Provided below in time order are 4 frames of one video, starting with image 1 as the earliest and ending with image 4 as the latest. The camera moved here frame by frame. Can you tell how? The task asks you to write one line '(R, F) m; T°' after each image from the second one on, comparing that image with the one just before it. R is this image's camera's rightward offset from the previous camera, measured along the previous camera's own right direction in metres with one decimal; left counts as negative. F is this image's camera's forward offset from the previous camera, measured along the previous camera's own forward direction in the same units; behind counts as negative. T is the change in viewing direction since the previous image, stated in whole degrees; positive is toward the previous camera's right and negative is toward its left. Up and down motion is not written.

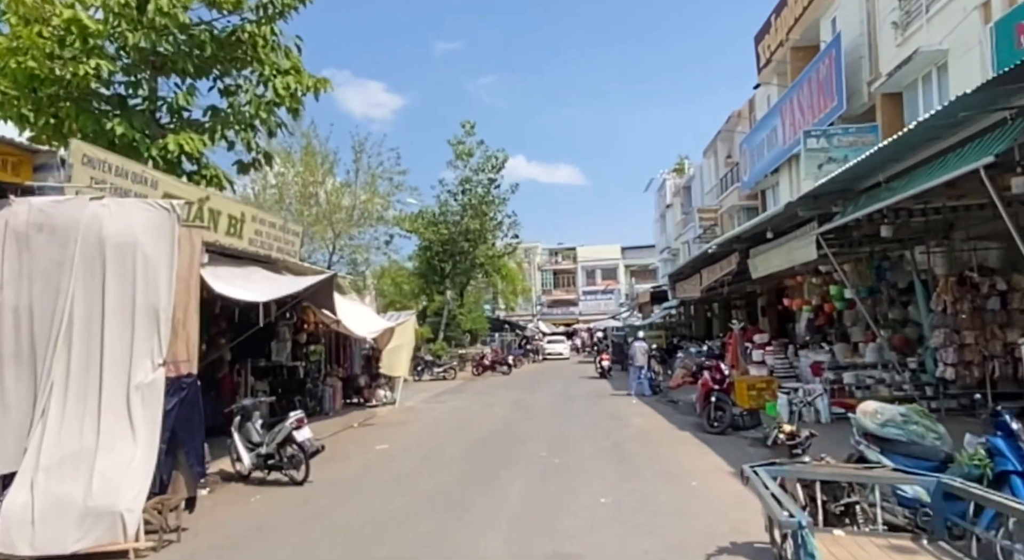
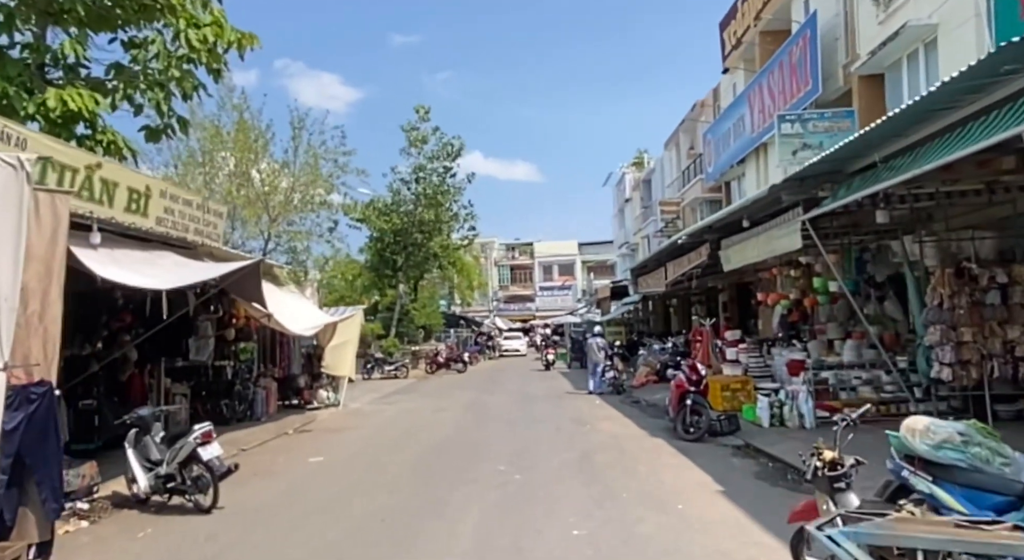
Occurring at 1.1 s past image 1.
(0.0, +1.4) m; +4°
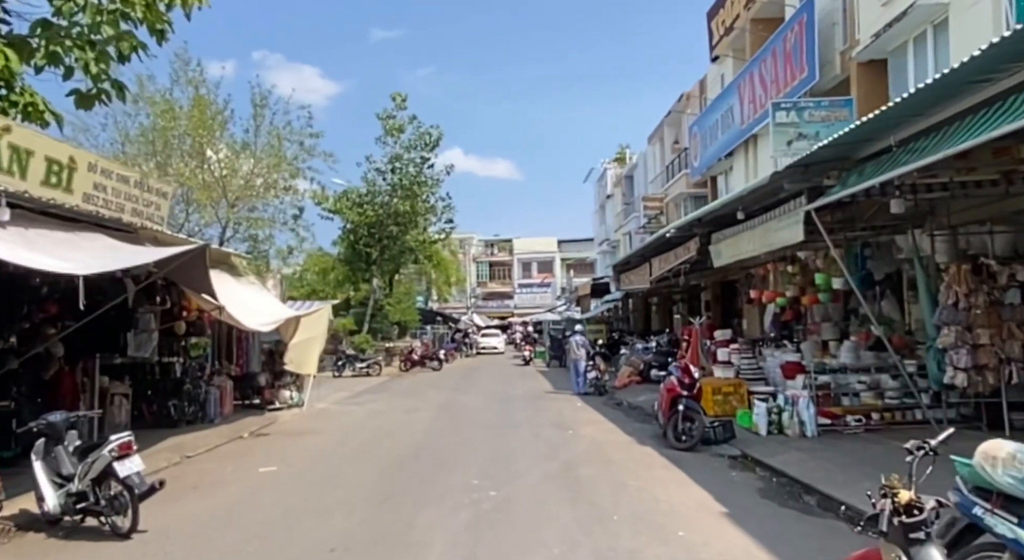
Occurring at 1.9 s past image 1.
(0.0, +1.0) m; +2°
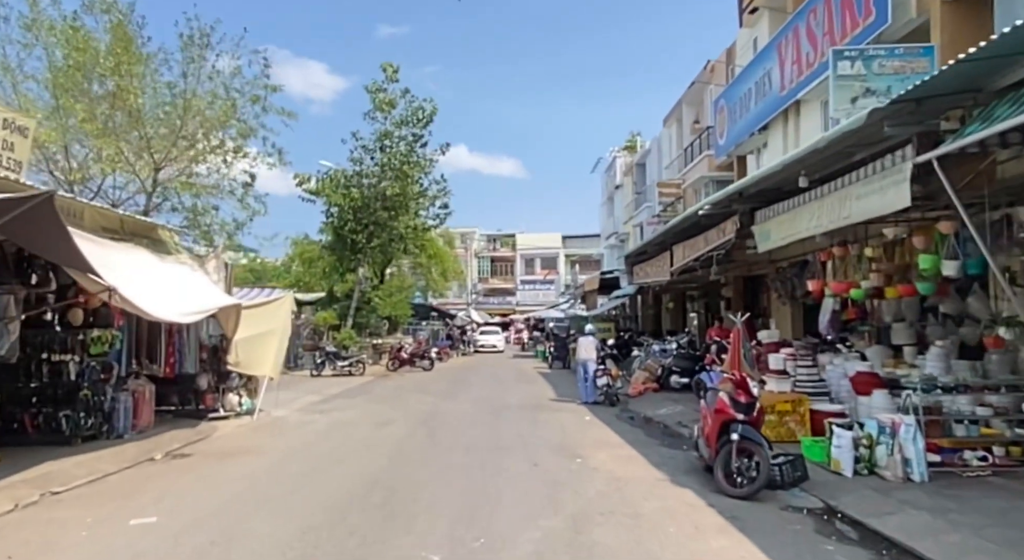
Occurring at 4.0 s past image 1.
(+0.1, +2.8) m; 0°
